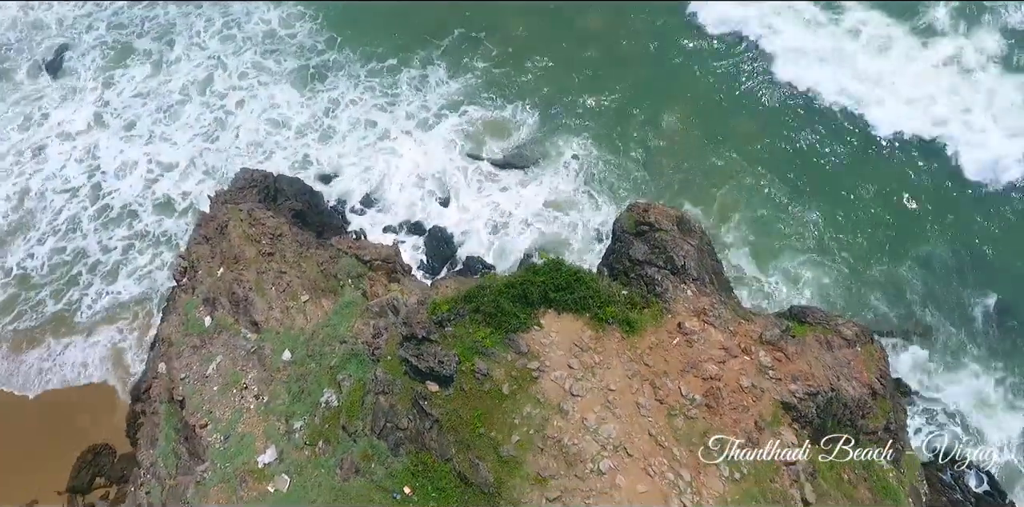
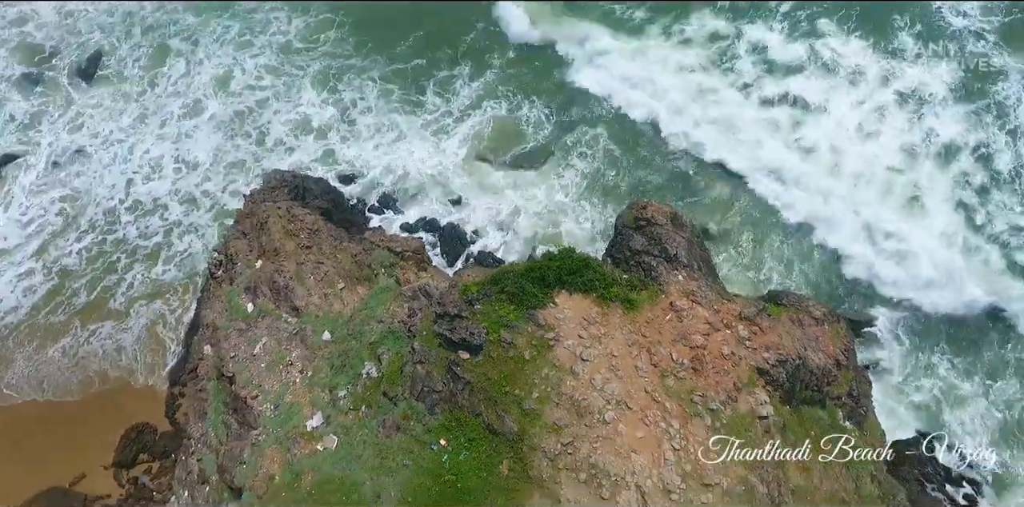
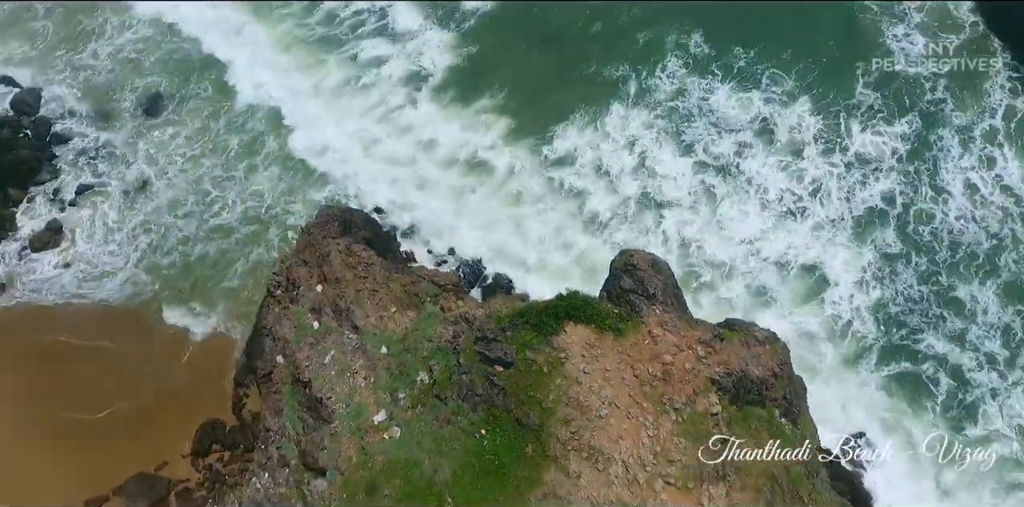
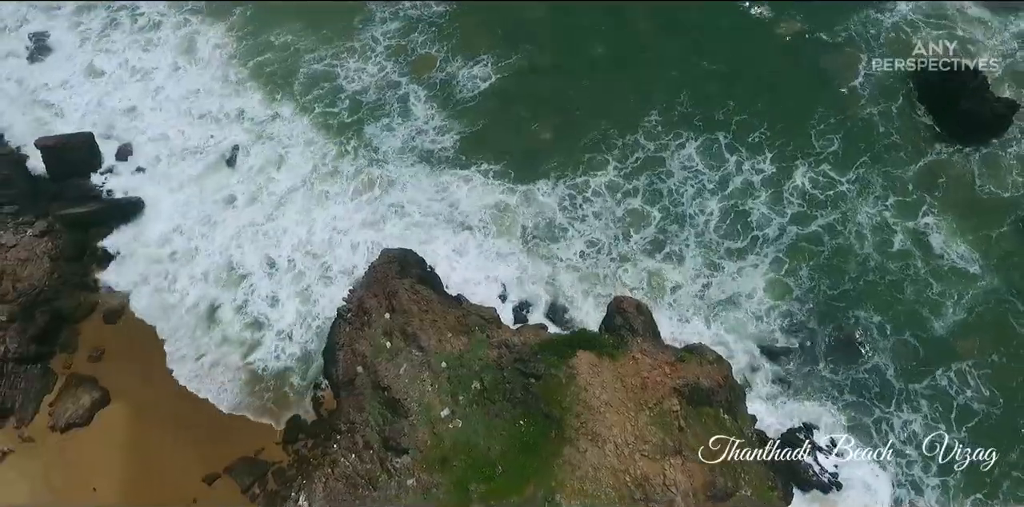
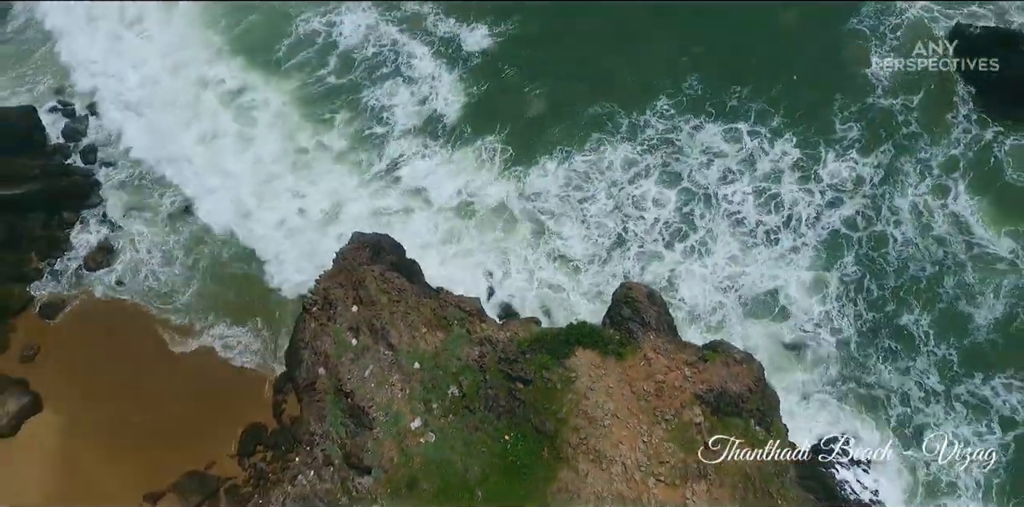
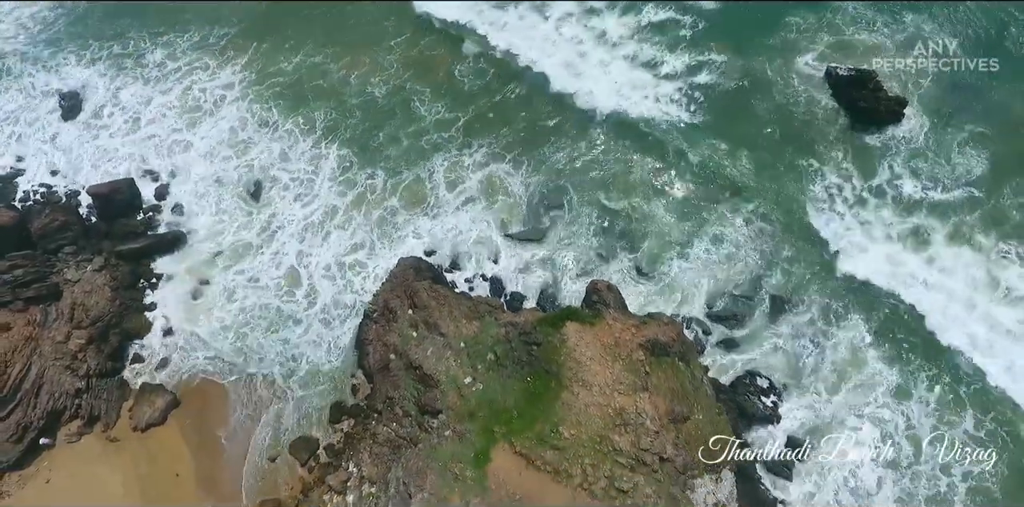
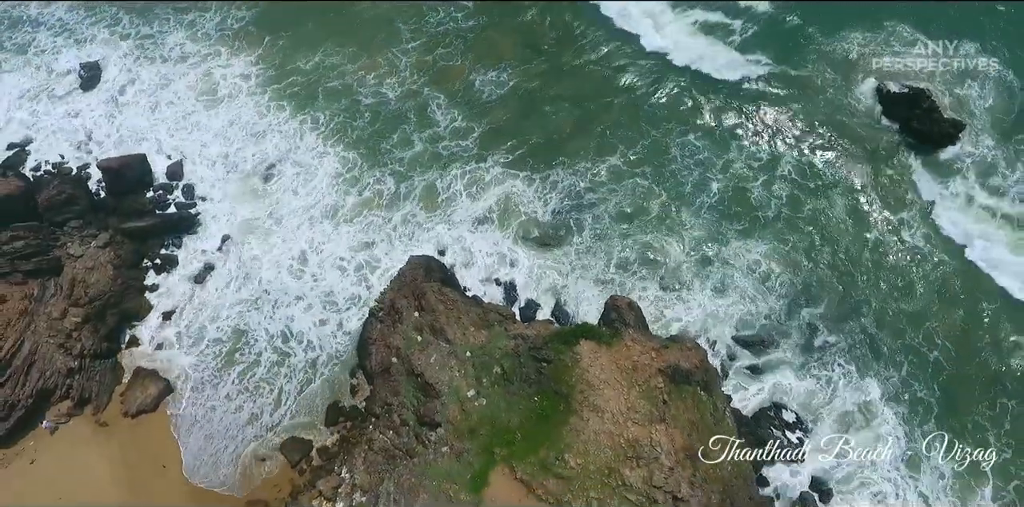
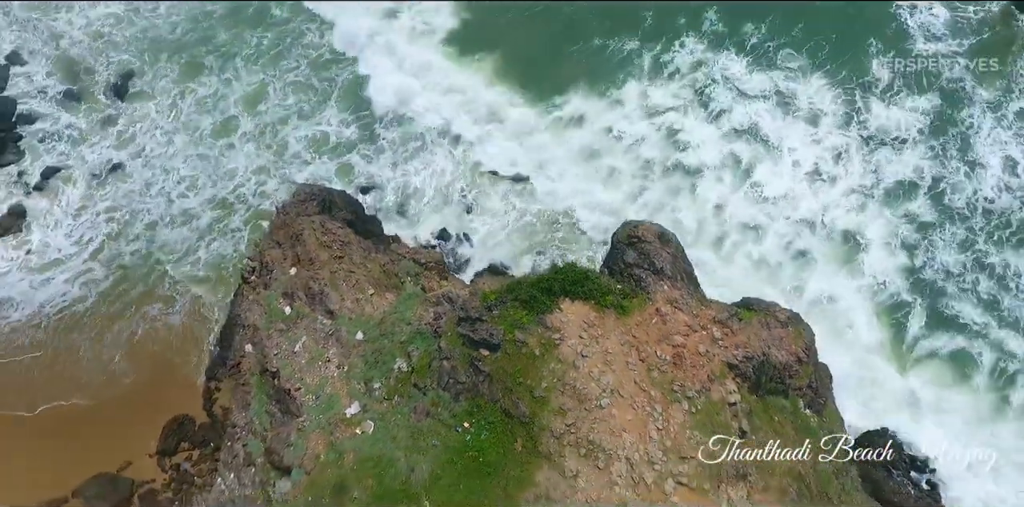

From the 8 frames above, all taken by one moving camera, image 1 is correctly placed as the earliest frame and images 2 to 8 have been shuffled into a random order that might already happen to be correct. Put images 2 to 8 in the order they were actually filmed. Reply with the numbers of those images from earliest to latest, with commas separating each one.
2, 8, 3, 5, 4, 7, 6
